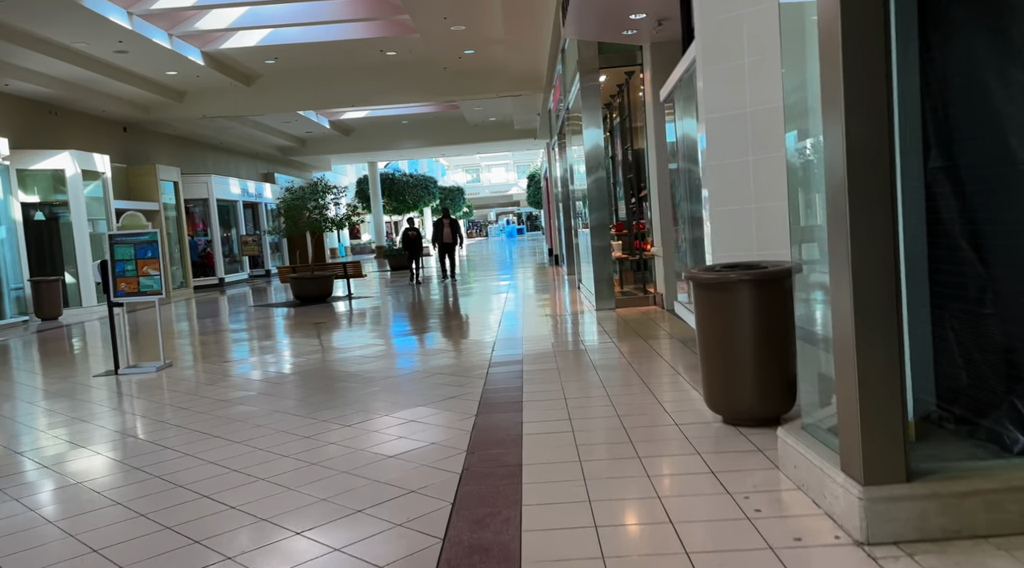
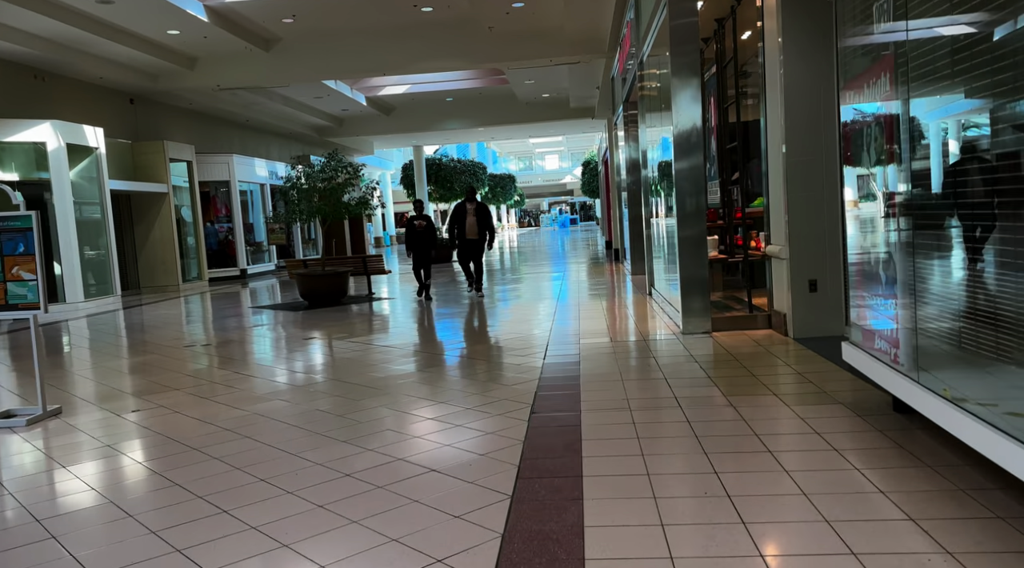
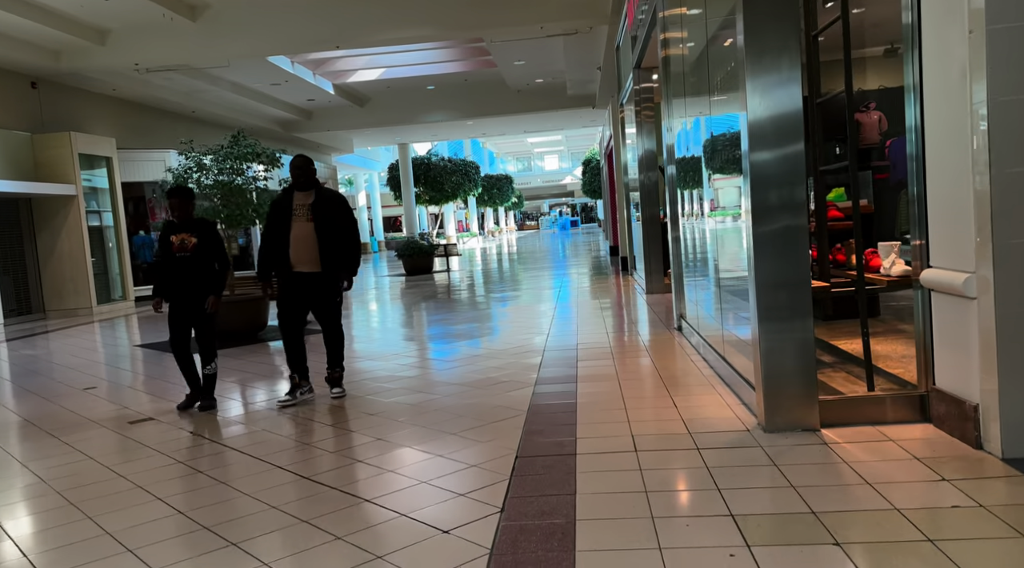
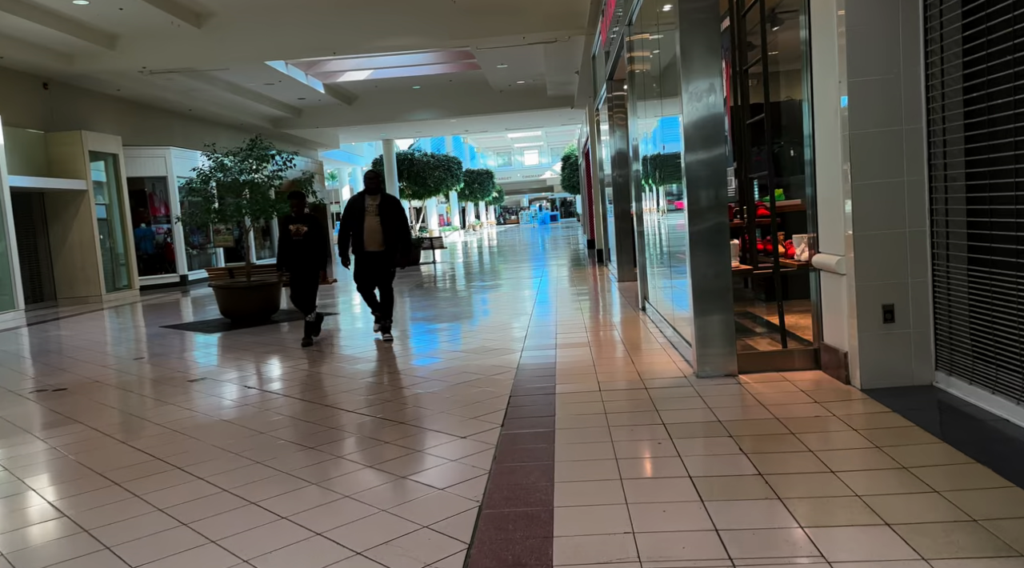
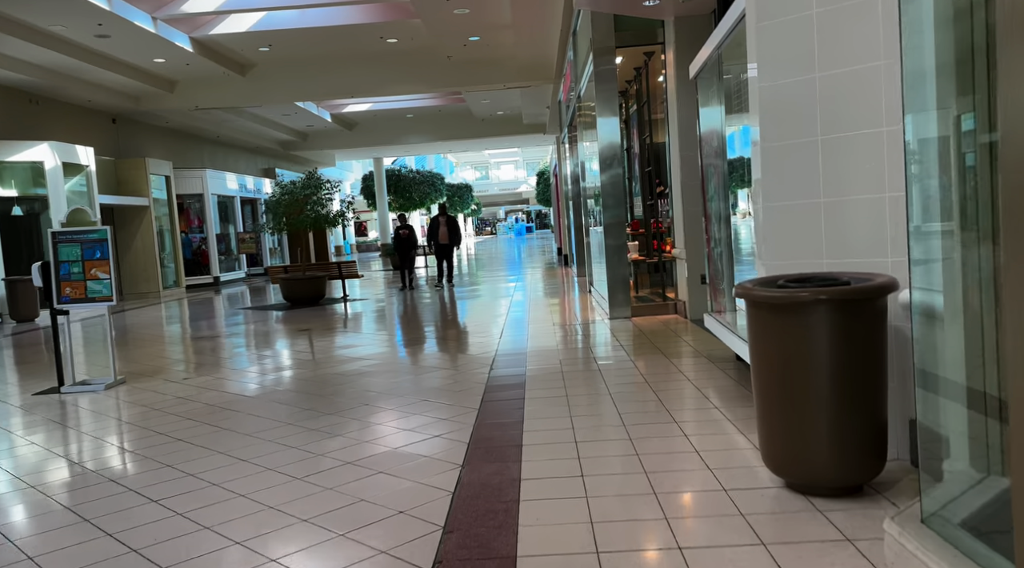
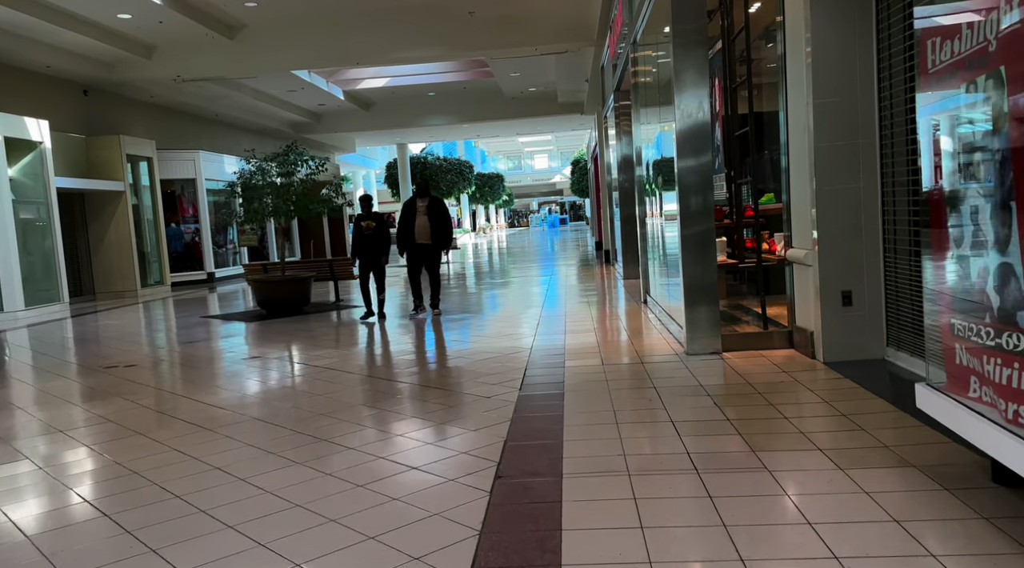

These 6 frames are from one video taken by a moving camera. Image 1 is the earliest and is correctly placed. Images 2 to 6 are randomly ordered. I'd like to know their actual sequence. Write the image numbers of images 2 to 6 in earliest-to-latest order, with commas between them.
5, 2, 6, 4, 3
